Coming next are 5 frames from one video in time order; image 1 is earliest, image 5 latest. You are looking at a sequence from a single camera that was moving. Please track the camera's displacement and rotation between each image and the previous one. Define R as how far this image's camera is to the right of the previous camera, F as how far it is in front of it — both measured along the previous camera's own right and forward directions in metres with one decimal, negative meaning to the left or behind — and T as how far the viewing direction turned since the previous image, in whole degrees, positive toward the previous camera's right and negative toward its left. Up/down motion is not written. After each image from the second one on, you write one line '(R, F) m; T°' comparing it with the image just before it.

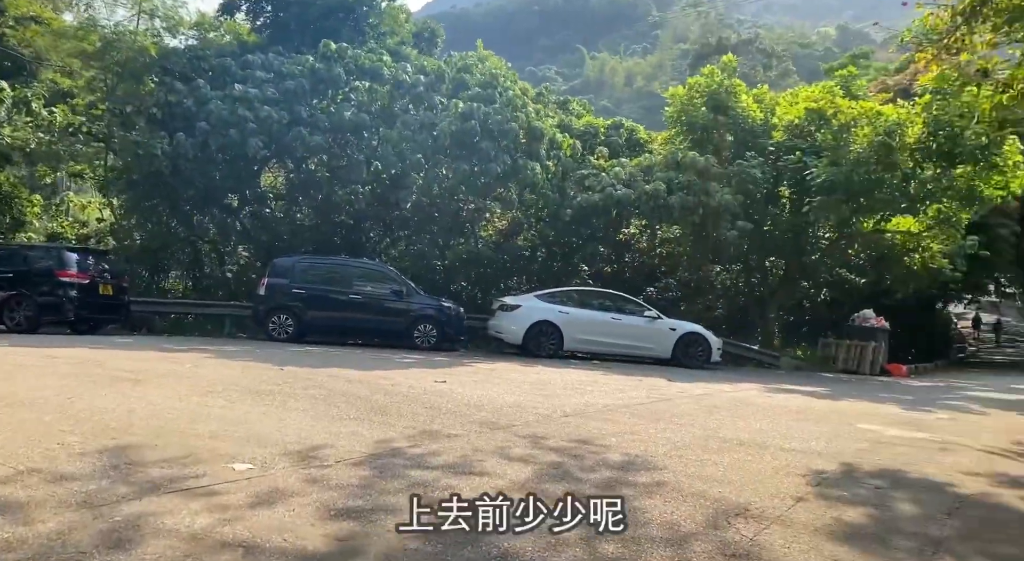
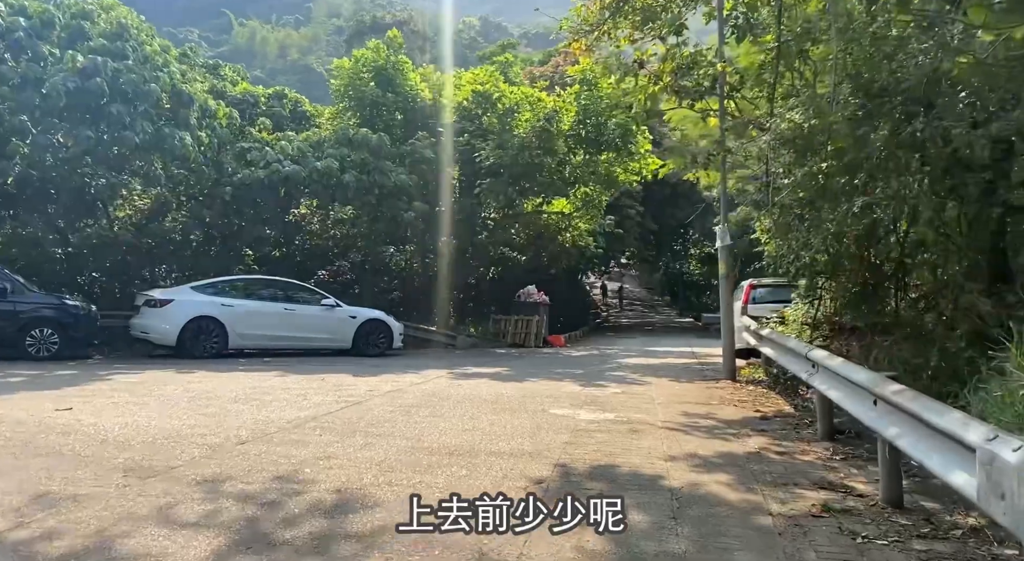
(0.0, +1.0) m; +27°
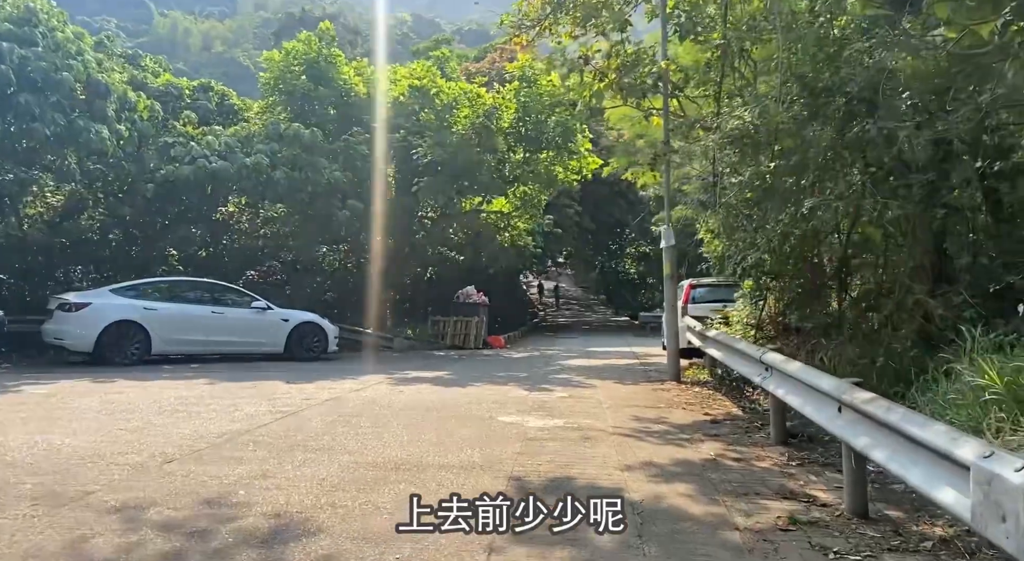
(-0.1, +0.3) m; +5°
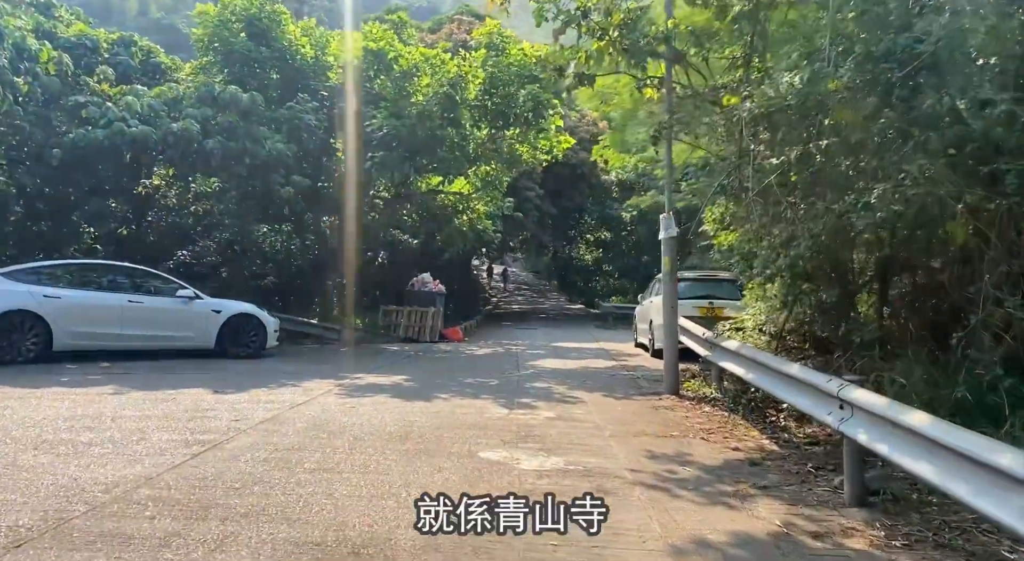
(-0.3, +1.5) m; +4°
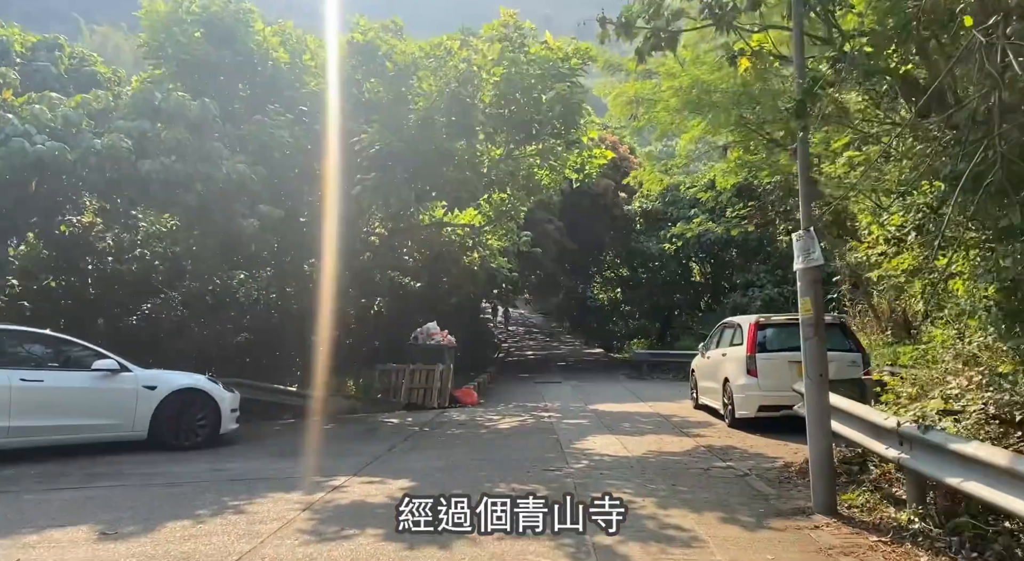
(-0.4, +3.0) m; 0°
